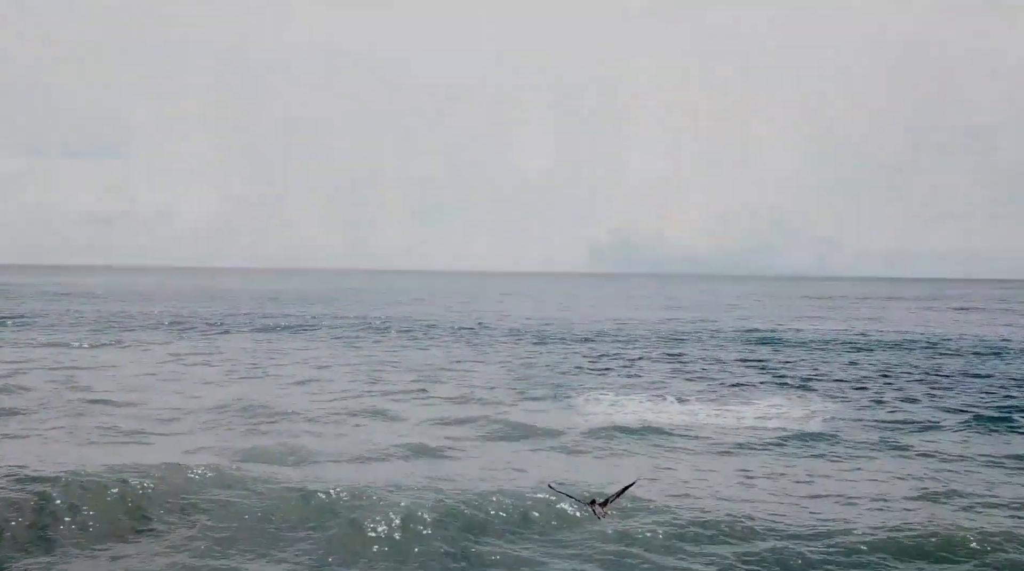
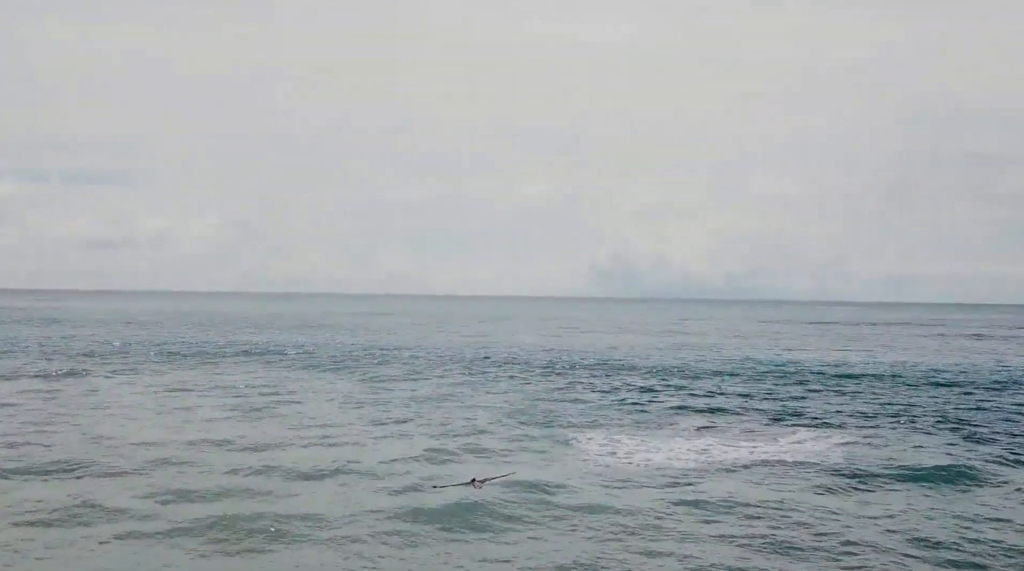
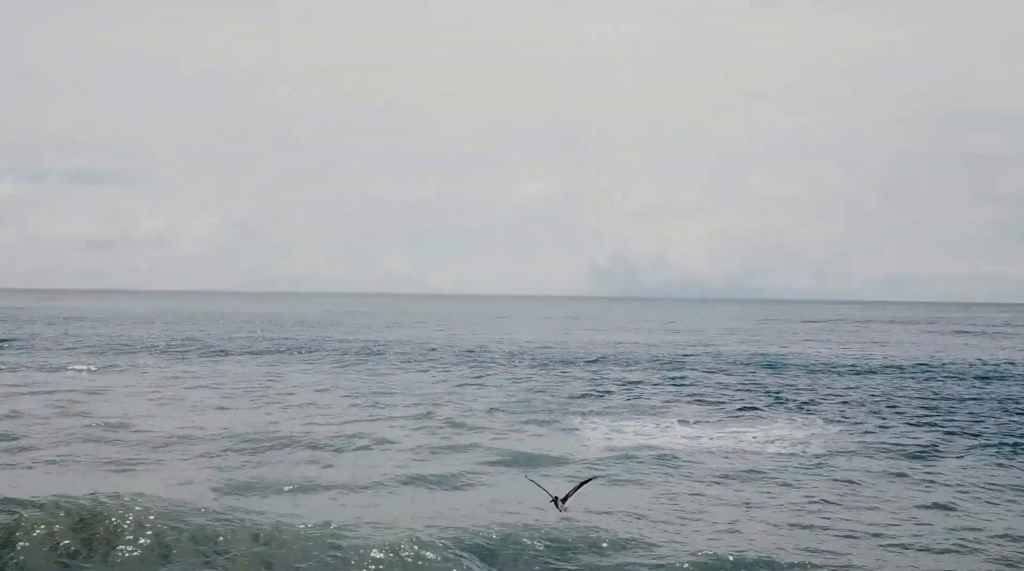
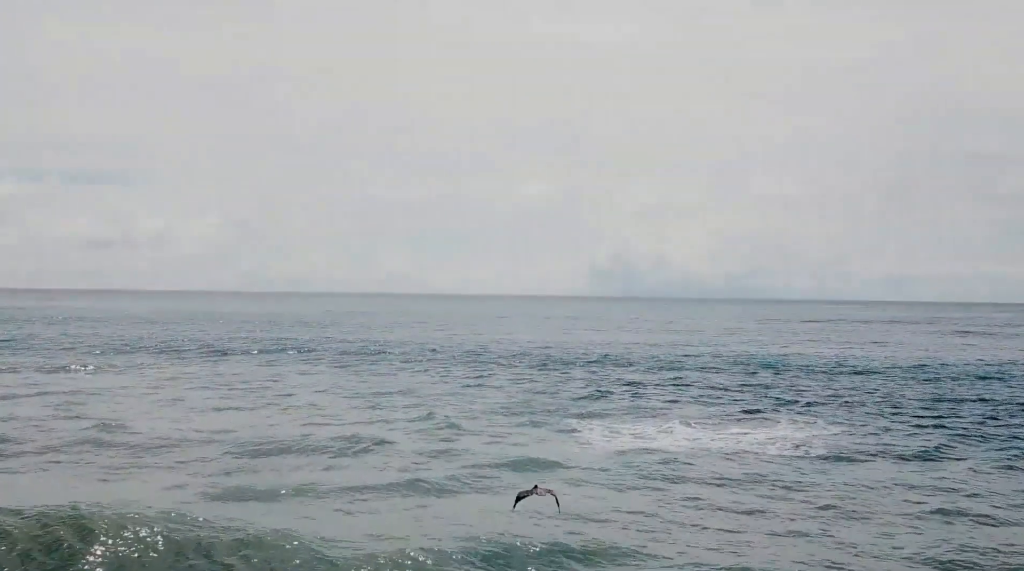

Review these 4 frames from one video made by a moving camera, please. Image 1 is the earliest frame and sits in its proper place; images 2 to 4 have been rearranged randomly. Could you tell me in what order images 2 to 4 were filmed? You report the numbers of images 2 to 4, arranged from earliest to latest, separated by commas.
3, 4, 2
